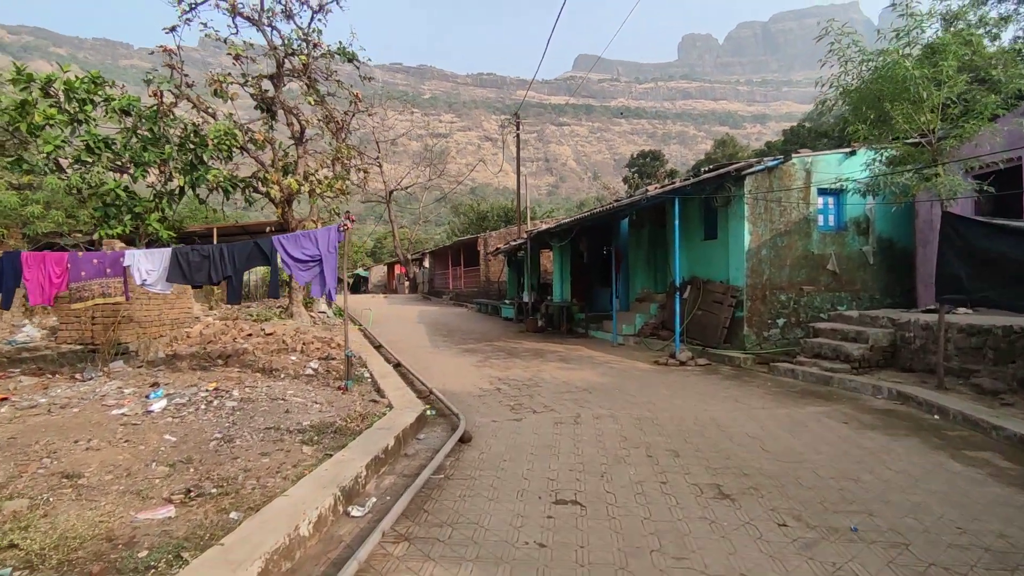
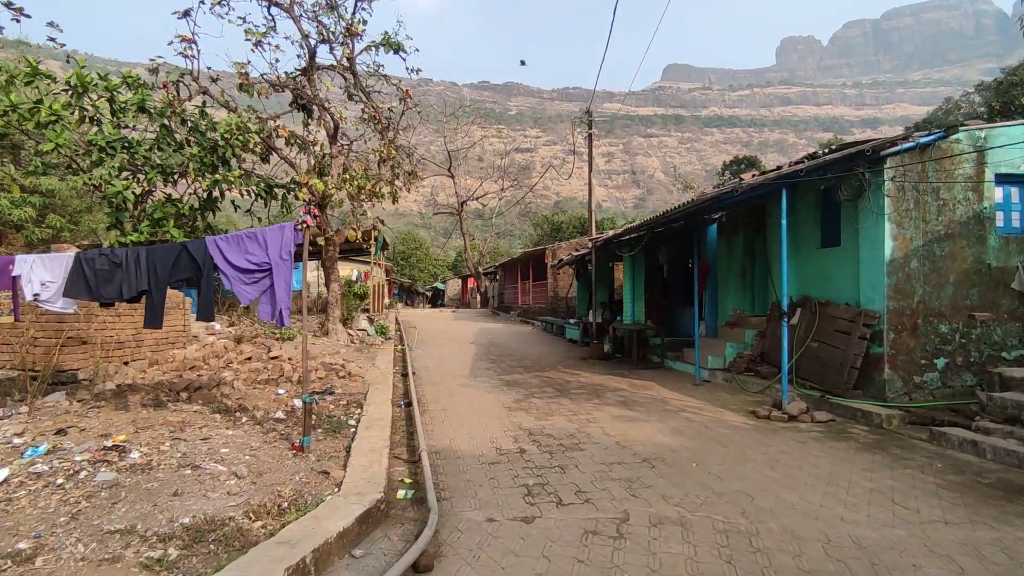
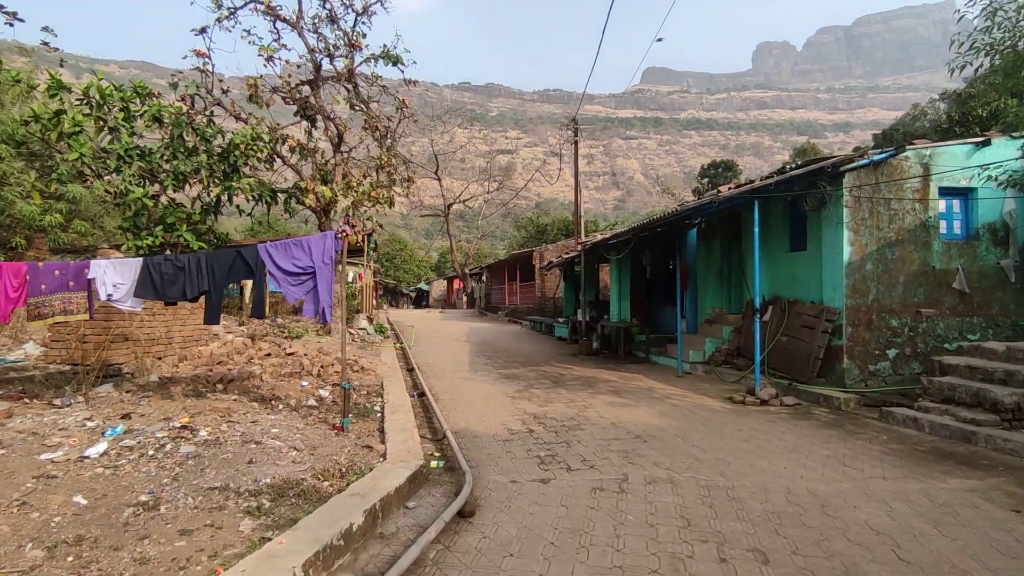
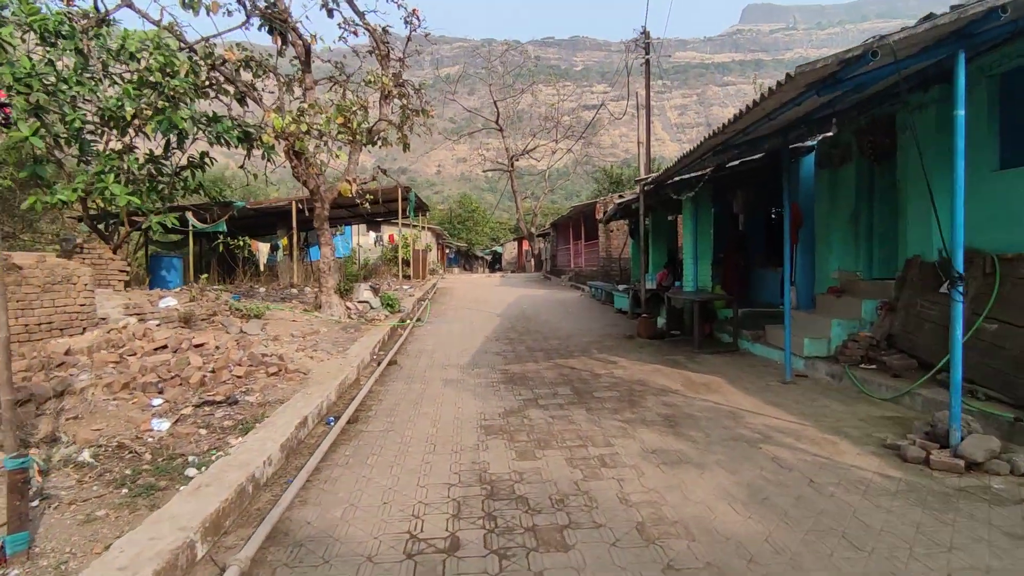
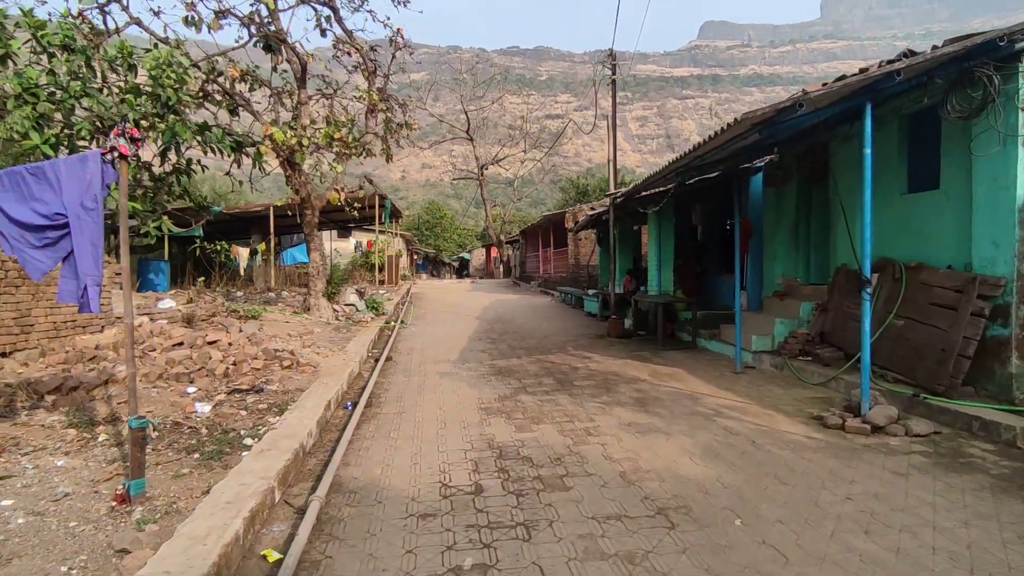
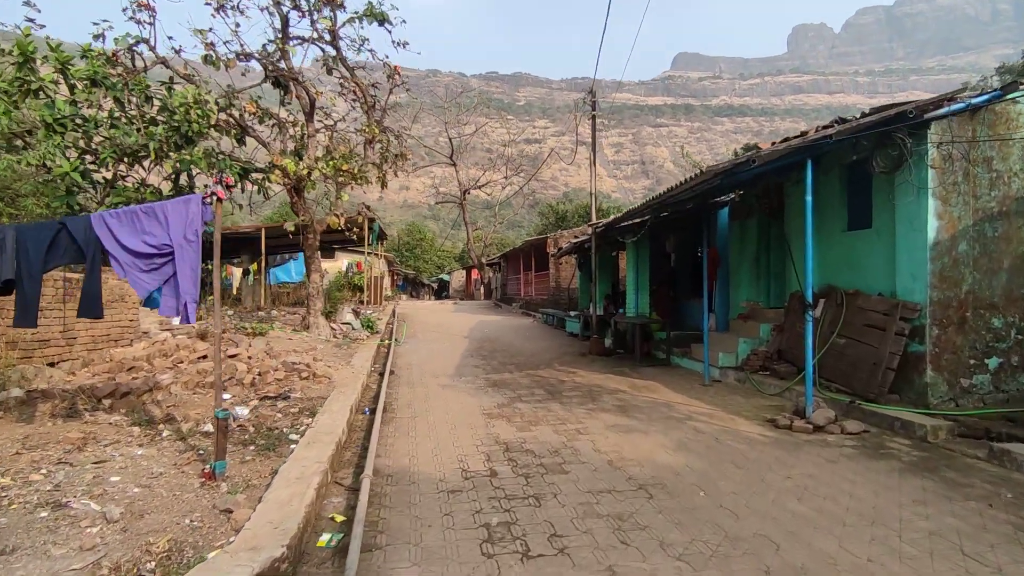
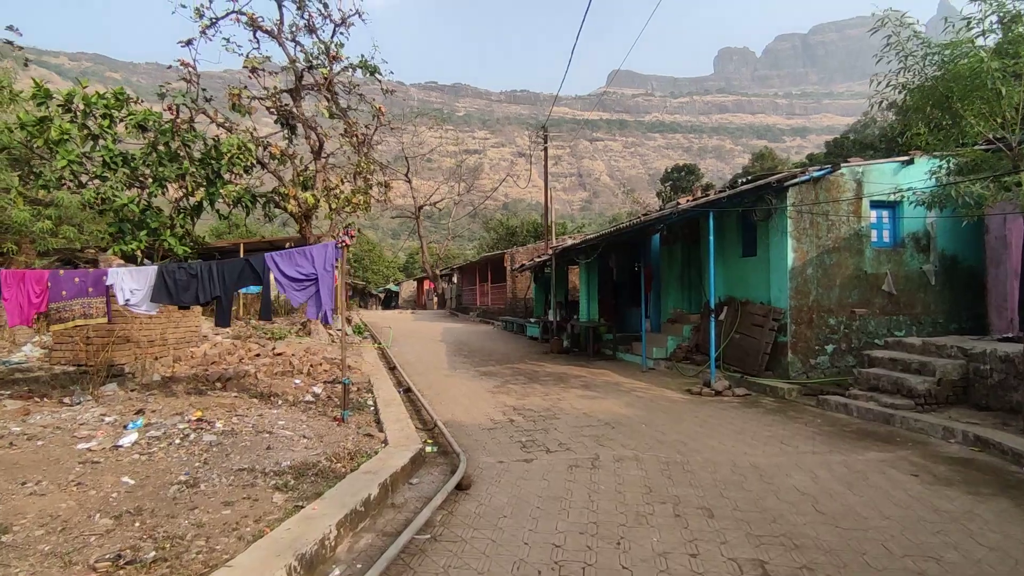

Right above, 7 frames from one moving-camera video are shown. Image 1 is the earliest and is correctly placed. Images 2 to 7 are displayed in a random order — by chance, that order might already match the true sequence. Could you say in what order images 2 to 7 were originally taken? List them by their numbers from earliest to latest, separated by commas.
7, 3, 2, 6, 5, 4
